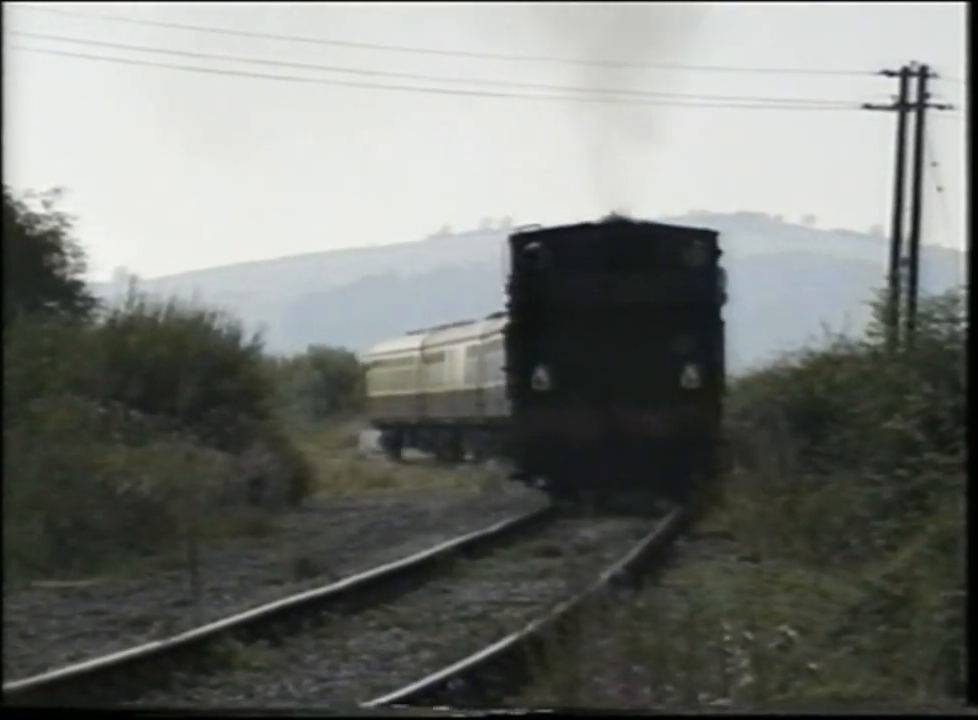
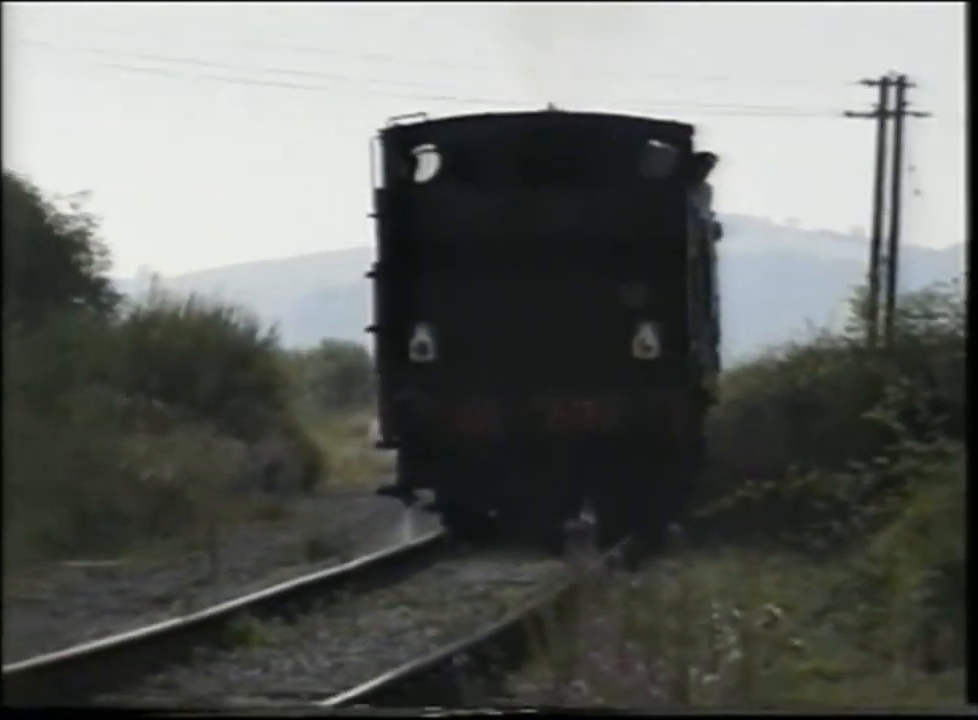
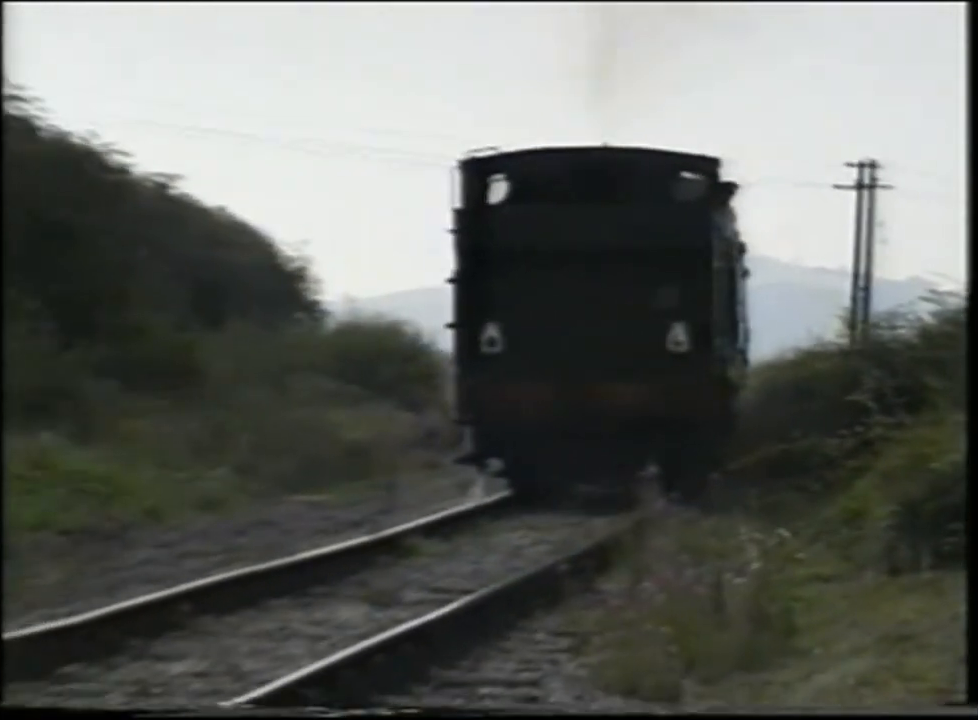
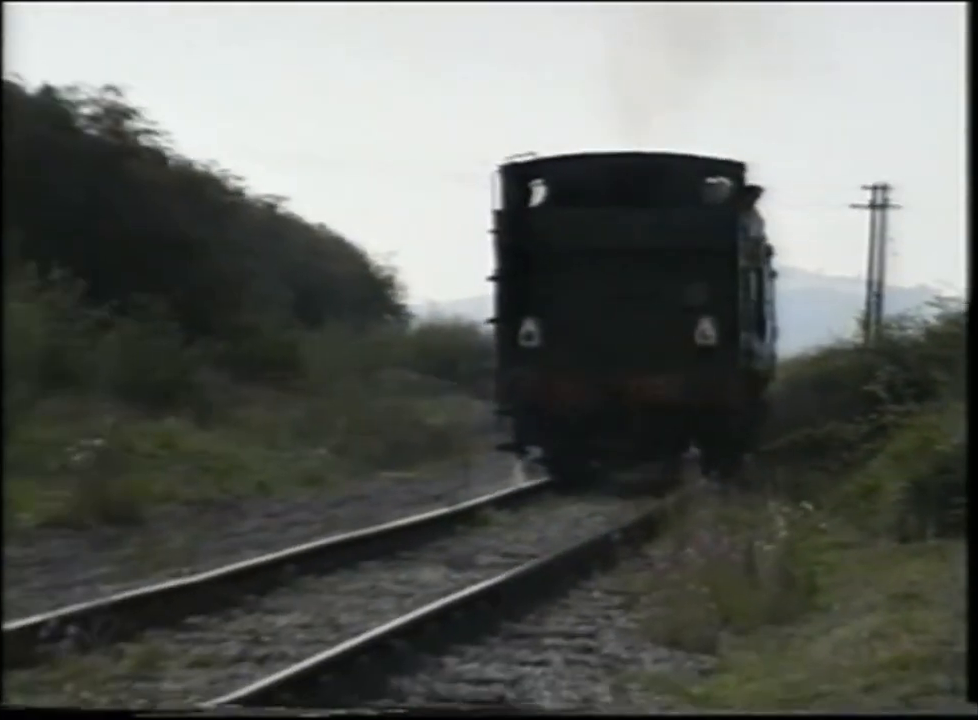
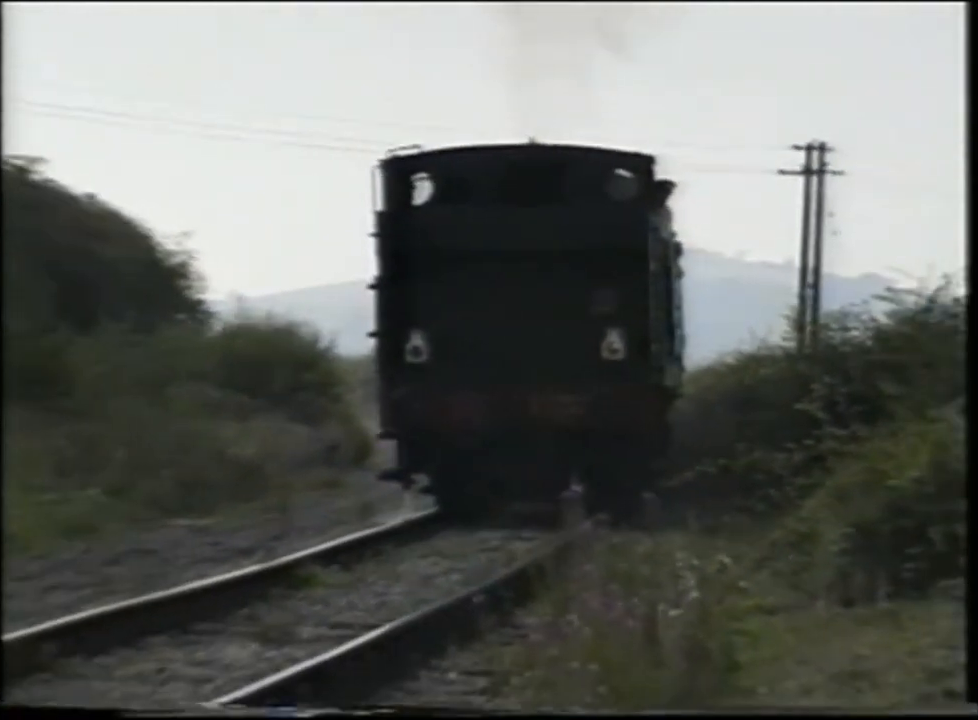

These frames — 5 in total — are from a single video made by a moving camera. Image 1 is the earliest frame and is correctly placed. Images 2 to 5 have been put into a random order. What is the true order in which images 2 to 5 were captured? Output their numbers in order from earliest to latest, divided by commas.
2, 5, 3, 4
